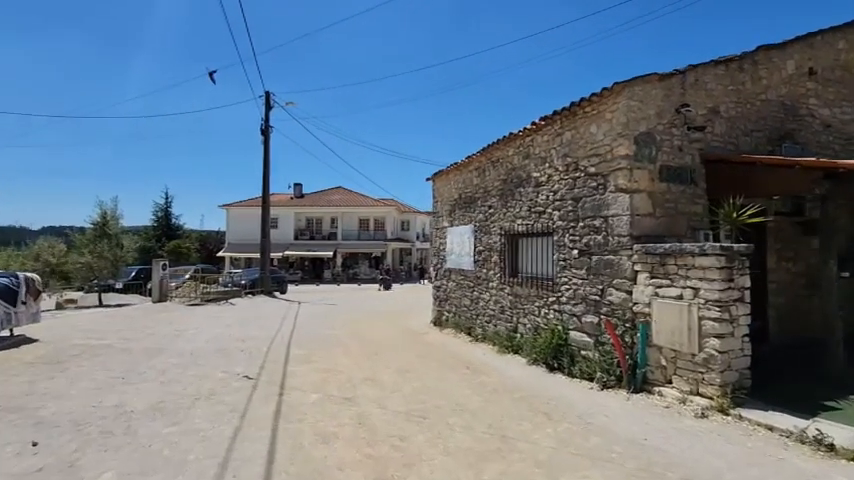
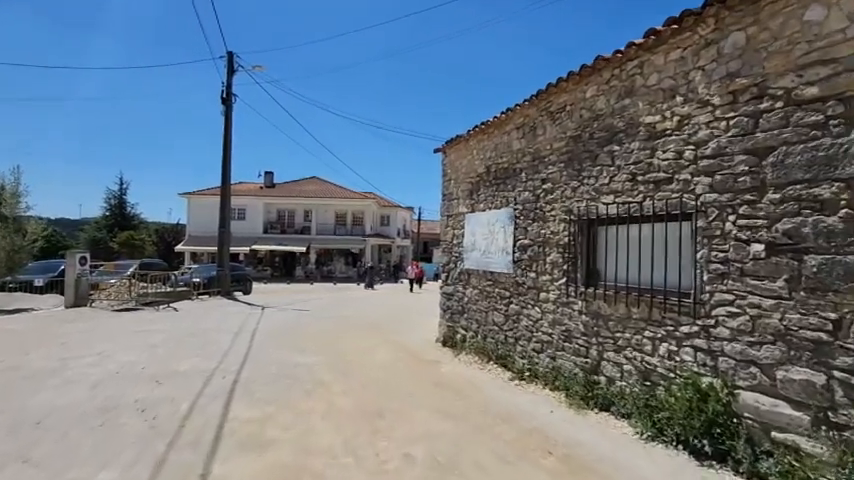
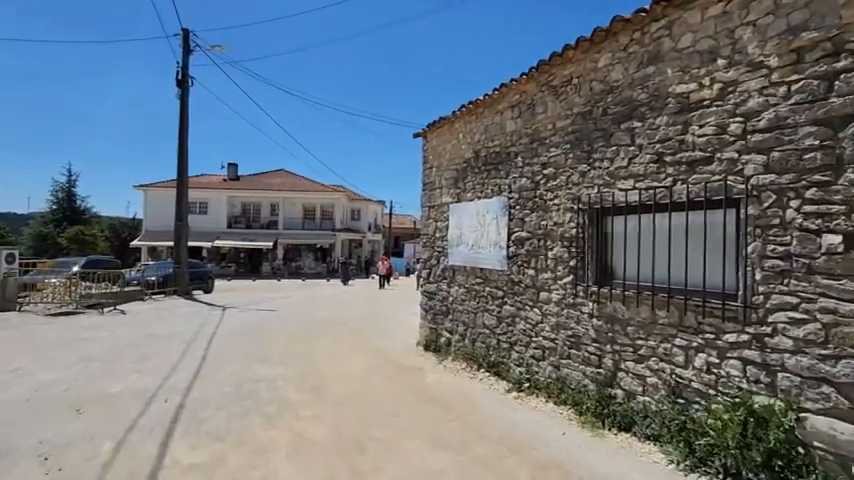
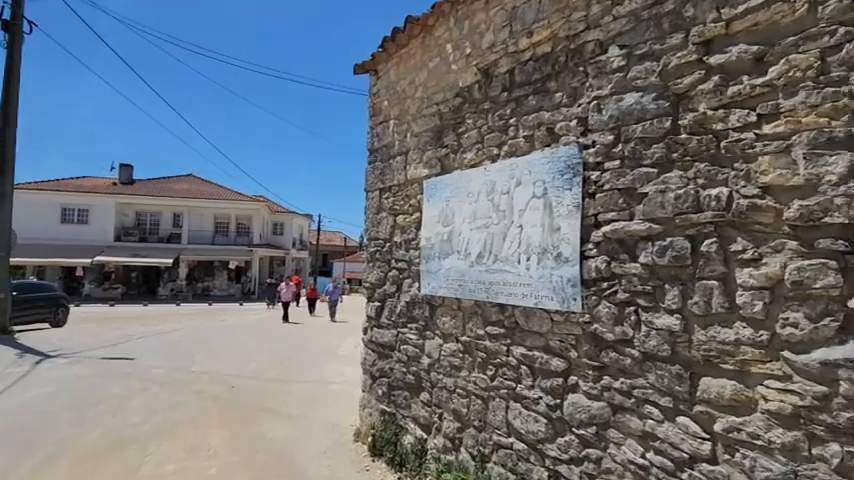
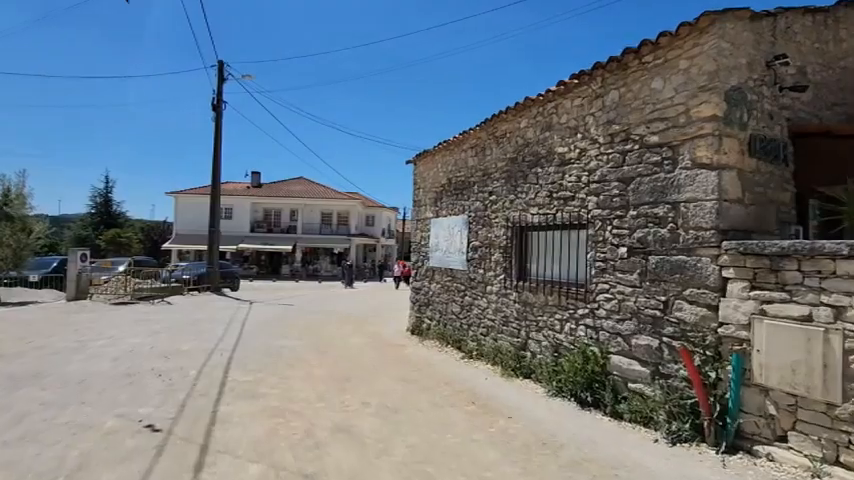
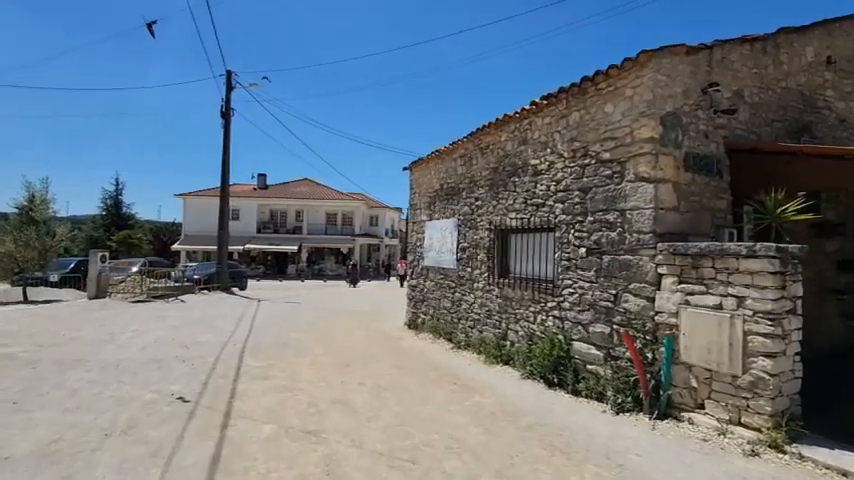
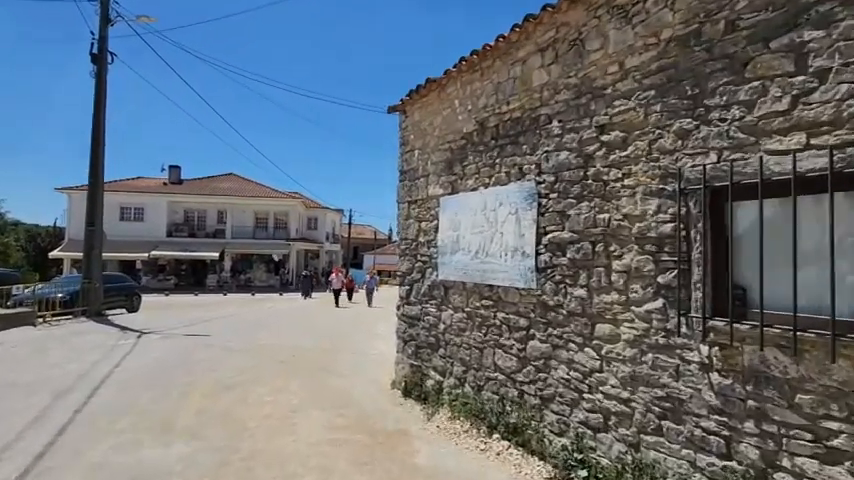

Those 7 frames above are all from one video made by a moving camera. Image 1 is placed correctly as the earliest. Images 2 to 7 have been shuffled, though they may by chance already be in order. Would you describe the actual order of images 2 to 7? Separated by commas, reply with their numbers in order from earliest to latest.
6, 5, 2, 3, 7, 4
